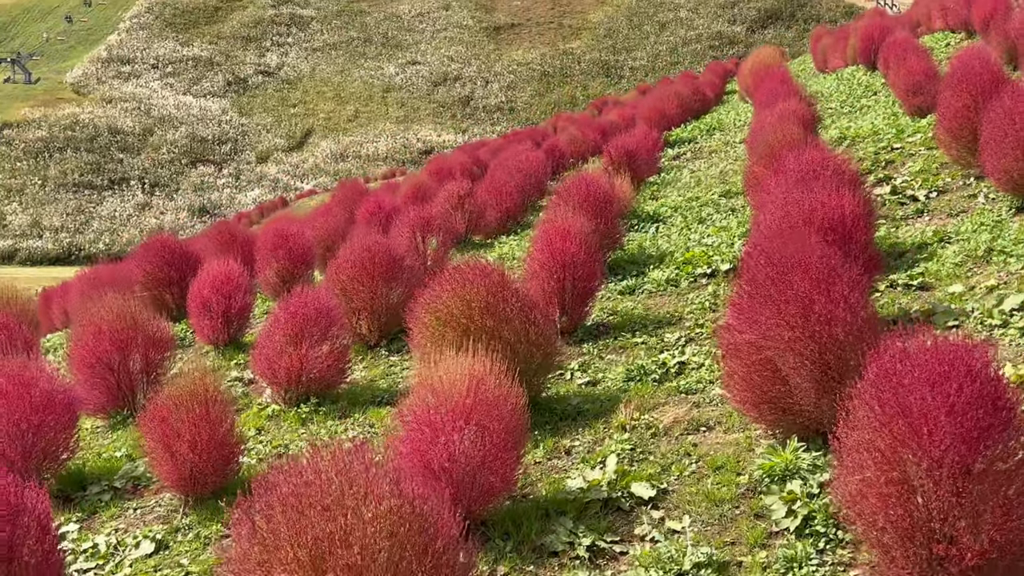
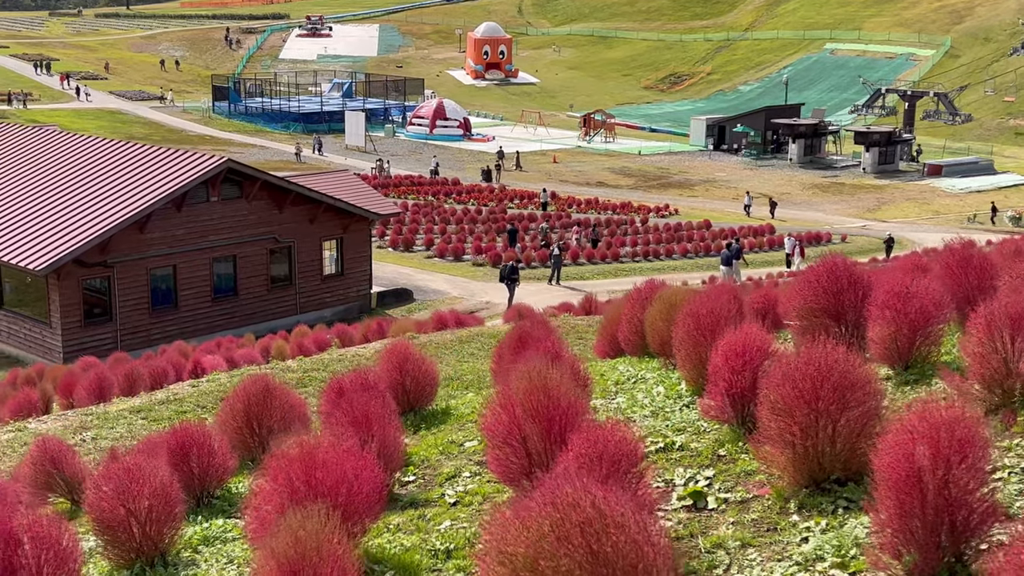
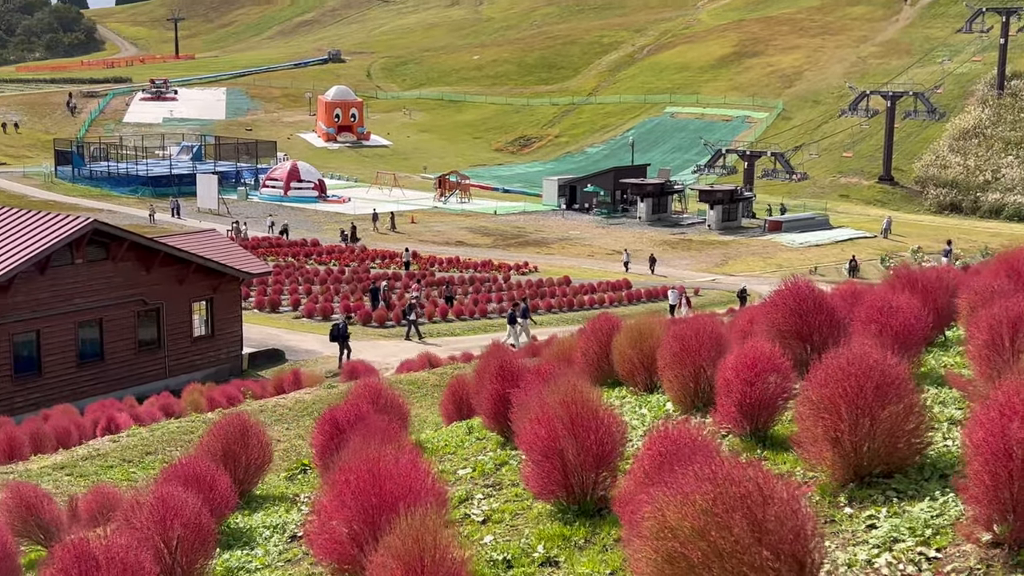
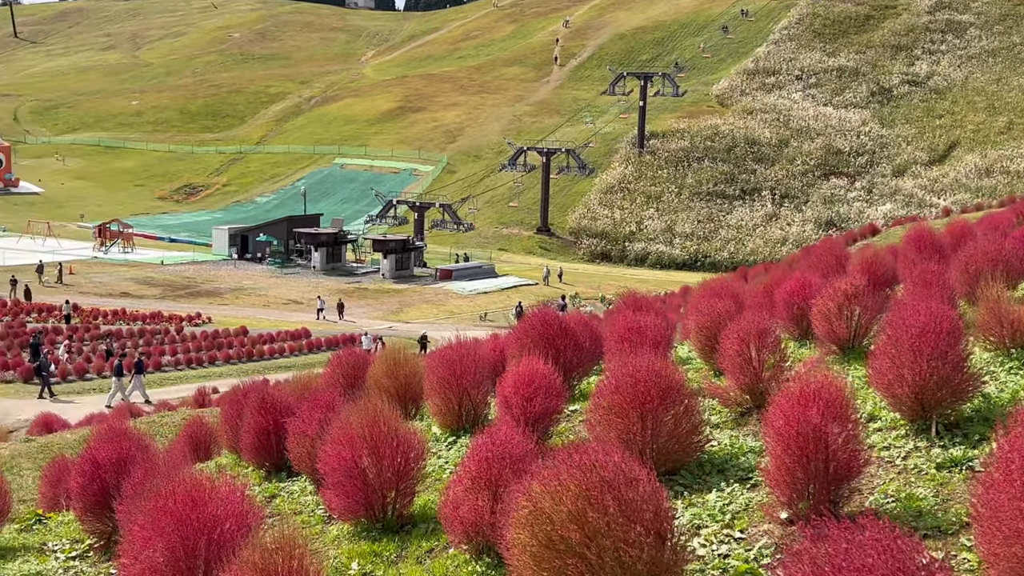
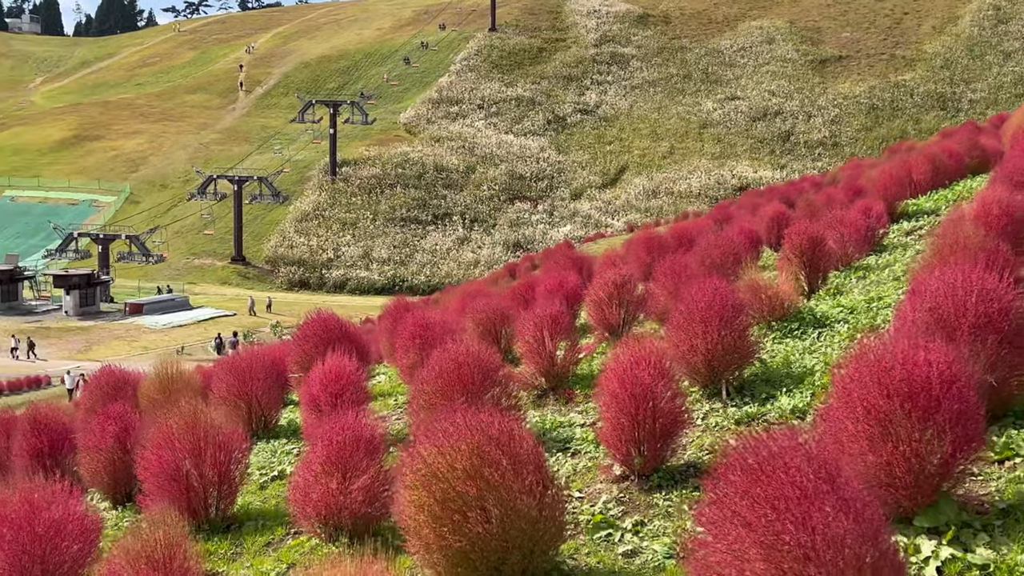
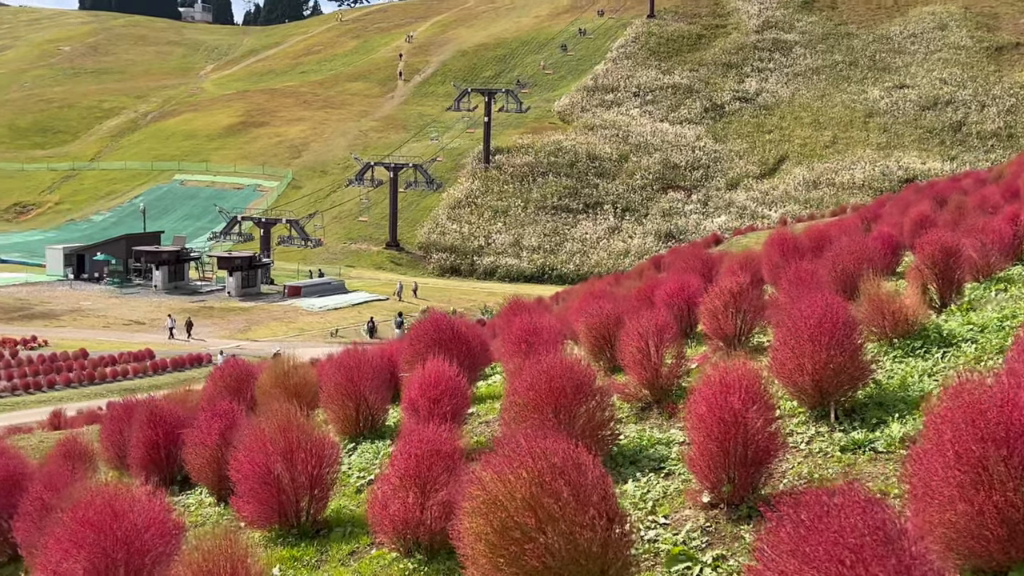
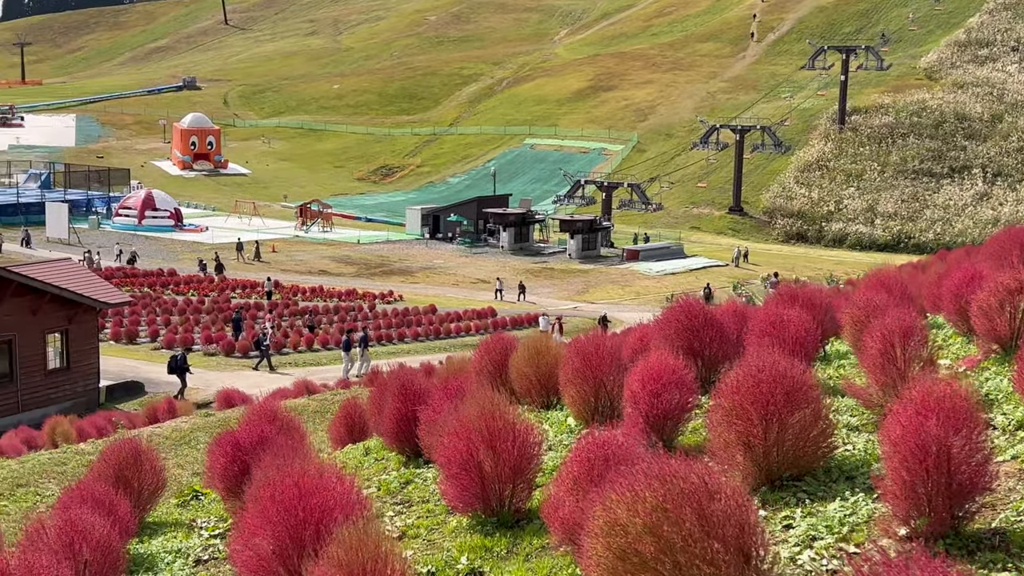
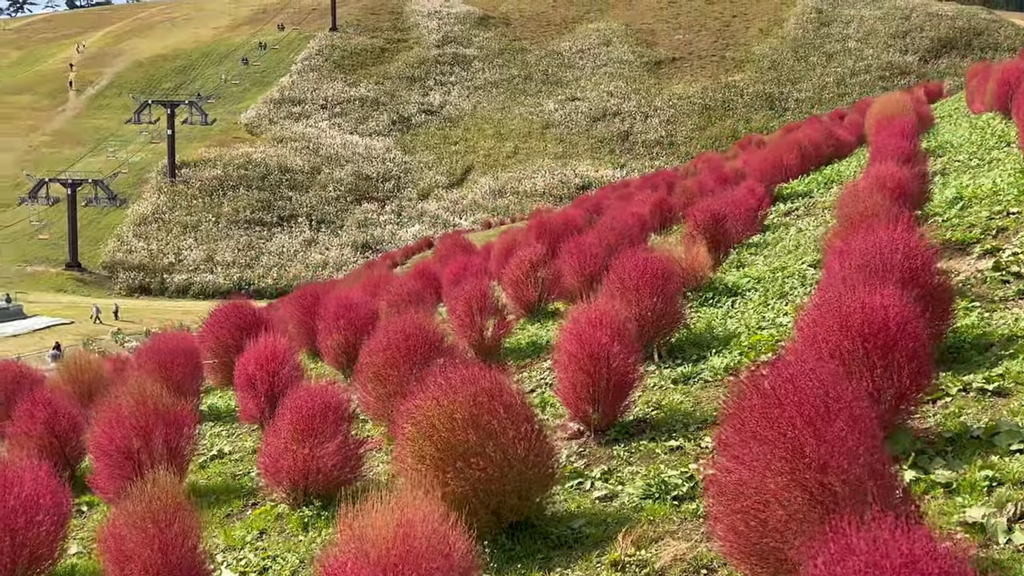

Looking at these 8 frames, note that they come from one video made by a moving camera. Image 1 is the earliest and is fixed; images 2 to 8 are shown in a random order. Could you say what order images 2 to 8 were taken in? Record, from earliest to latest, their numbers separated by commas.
8, 5, 6, 4, 7, 3, 2
